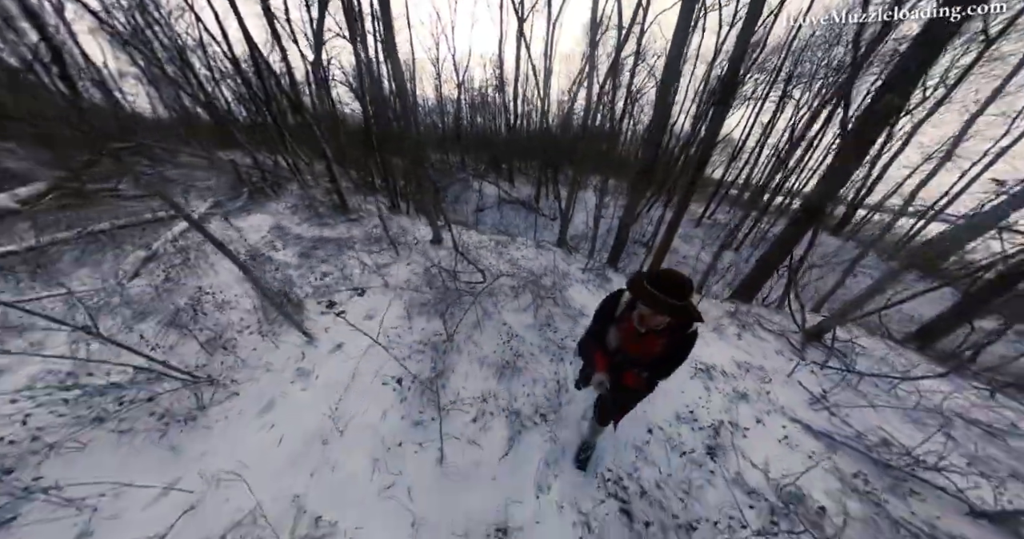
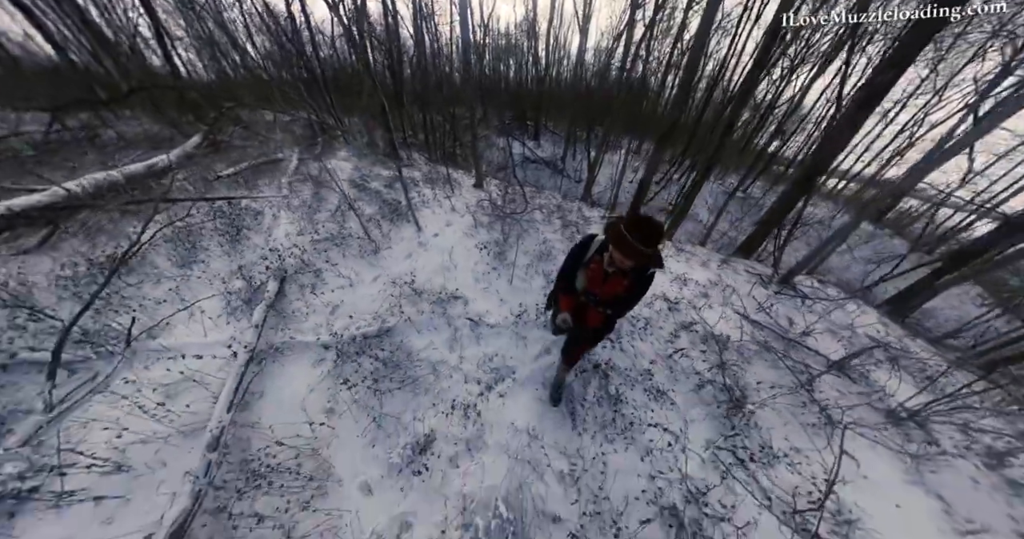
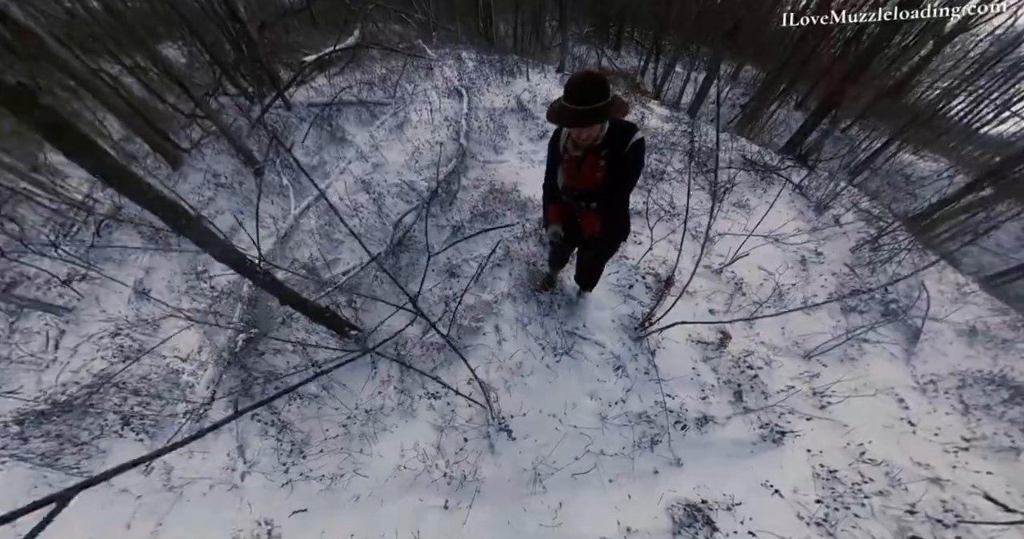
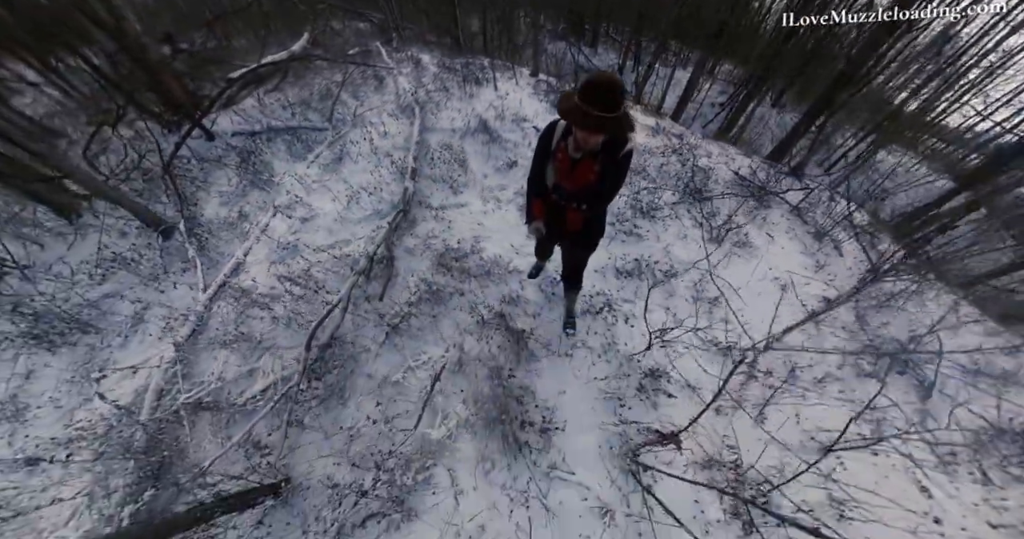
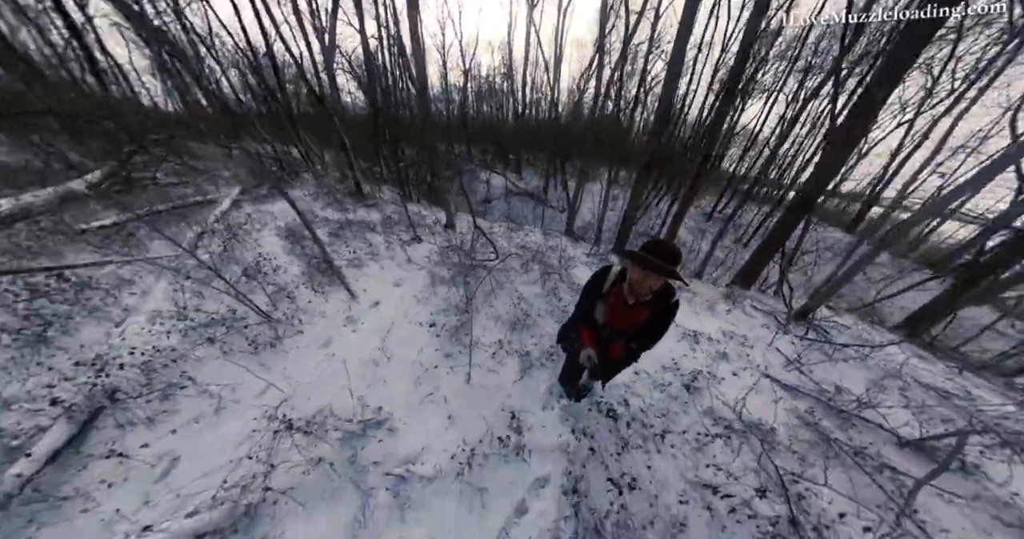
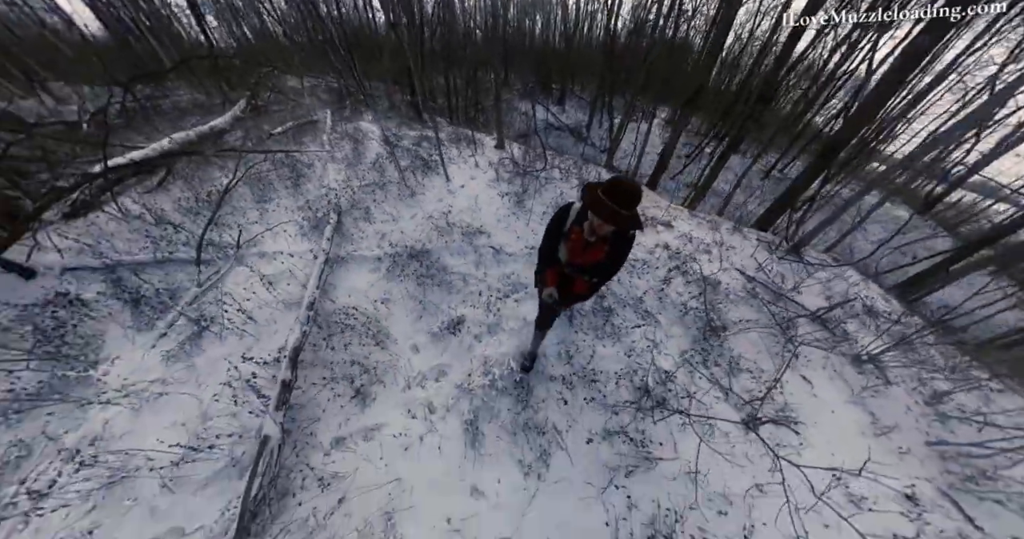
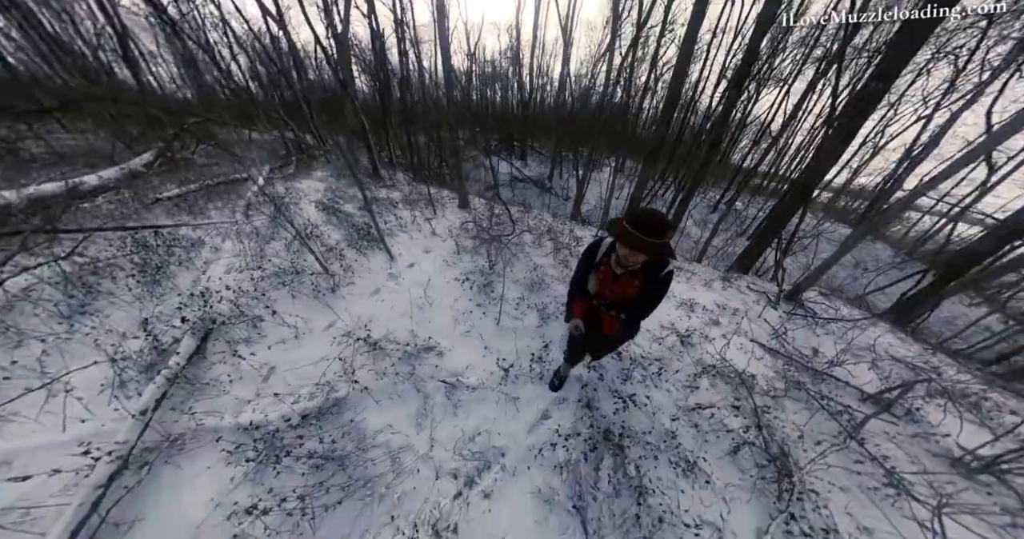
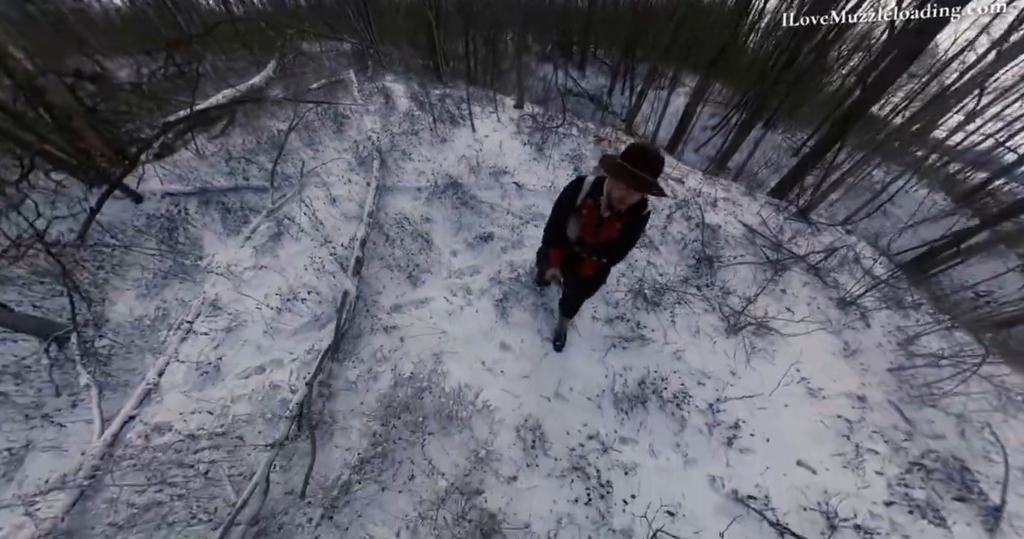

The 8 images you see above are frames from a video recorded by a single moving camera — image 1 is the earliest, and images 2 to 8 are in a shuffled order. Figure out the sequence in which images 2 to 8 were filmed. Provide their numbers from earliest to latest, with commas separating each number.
5, 7, 2, 6, 8, 4, 3
